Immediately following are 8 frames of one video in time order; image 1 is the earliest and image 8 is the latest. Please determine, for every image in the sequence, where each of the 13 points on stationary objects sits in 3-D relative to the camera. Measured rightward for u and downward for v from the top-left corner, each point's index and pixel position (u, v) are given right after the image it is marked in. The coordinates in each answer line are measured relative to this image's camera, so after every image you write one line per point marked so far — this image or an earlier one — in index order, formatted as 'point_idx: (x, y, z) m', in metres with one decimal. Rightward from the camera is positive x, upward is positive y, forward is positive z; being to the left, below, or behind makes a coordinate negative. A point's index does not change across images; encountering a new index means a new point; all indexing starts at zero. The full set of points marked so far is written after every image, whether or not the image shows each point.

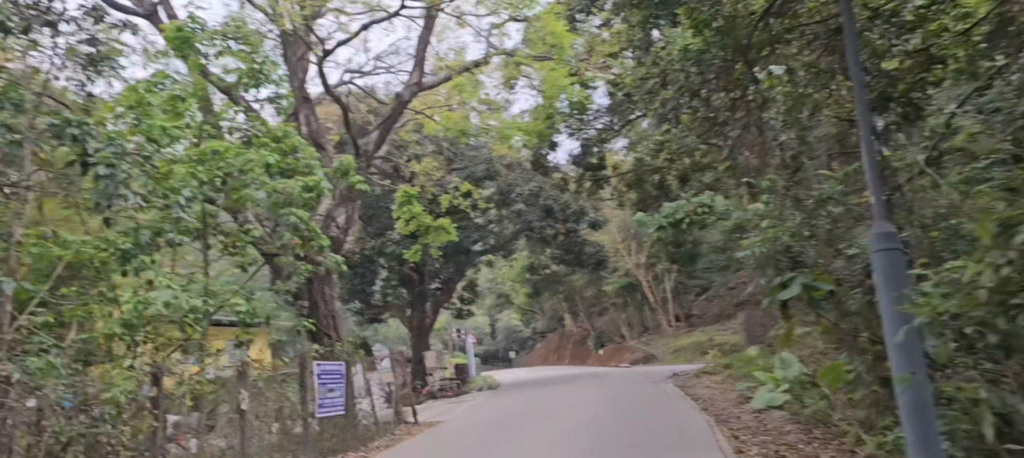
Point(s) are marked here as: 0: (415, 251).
0: (-2.5, -0.5, +17.9) m
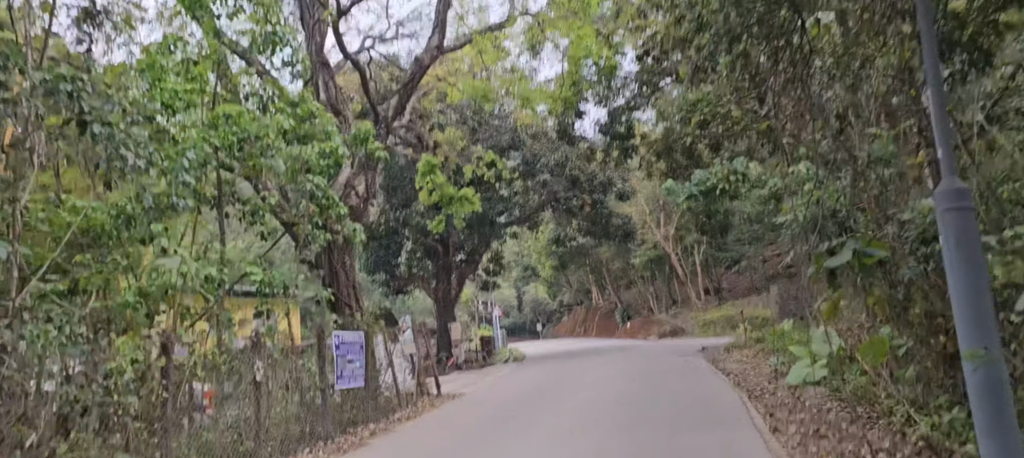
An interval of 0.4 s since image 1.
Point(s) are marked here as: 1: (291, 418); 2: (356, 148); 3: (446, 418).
0: (-1.9, +0.2, +17.6) m
1: (-2.5, -2.1, +7.9) m
2: (-2.4, +1.2, +10.9) m
3: (-1.0, -2.8, +10.5) m
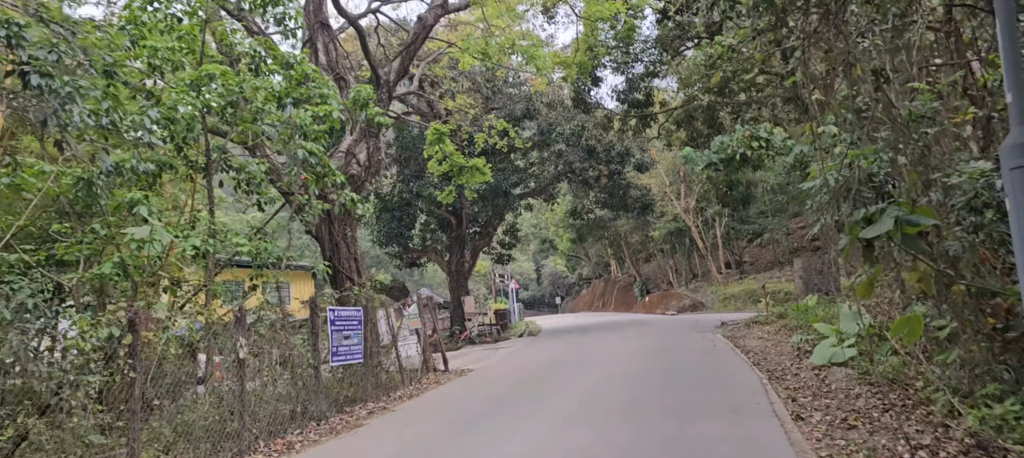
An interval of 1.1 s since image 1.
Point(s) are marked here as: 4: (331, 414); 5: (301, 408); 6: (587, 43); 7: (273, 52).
0: (-1.5, +0.9, +17.1) m
1: (-2.5, -1.8, +7.5) m
2: (-2.3, +1.7, +10.3) m
3: (-0.9, -2.4, +10.0) m
4: (-2.1, -2.2, +8.3) m
5: (-2.3, -2.0, +7.8) m
6: (+1.8, +4.4, +16.9) m
7: (-3.1, +2.3, +9.3) m
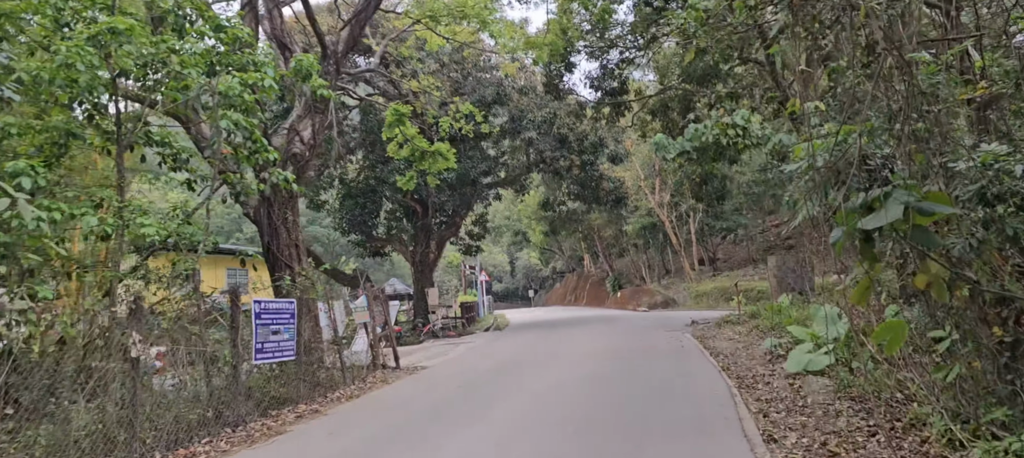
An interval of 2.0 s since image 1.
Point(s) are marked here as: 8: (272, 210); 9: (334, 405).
0: (-2.3, +1.2, +16.2) m
1: (-3.0, -1.6, +6.6) m
2: (-2.8, +1.9, +9.4) m
3: (-1.5, -2.2, +9.2) m
4: (-2.7, -2.0, +7.5) m
5: (-2.9, -1.8, +7.0) m
6: (+1.1, +4.6, +16.1) m
7: (-3.6, +2.5, +8.3) m
8: (-3.3, +0.3, +9.9) m
9: (-2.2, -2.1, +8.7) m
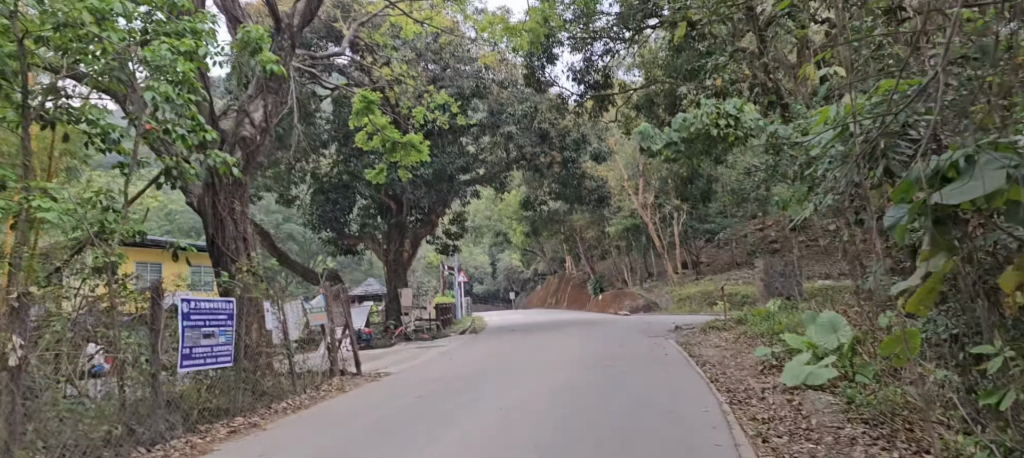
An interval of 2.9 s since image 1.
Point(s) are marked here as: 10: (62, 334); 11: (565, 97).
0: (-2.8, +1.2, +15.3) m
1: (-3.3, -1.5, +5.7) m
2: (-3.2, +2.0, +8.5) m
3: (-1.9, -2.1, +8.3) m
4: (-3.1, -1.9, +6.5) m
5: (-3.2, -1.7, +6.0) m
6: (+0.6, +4.6, +15.3) m
7: (-3.9, +2.7, +7.4) m
8: (-3.7, +0.4, +9.0) m
9: (-2.5, -2.0, +7.7) m
10: (-3.4, -0.8, +5.5) m
11: (+1.3, +3.3, +17.7) m
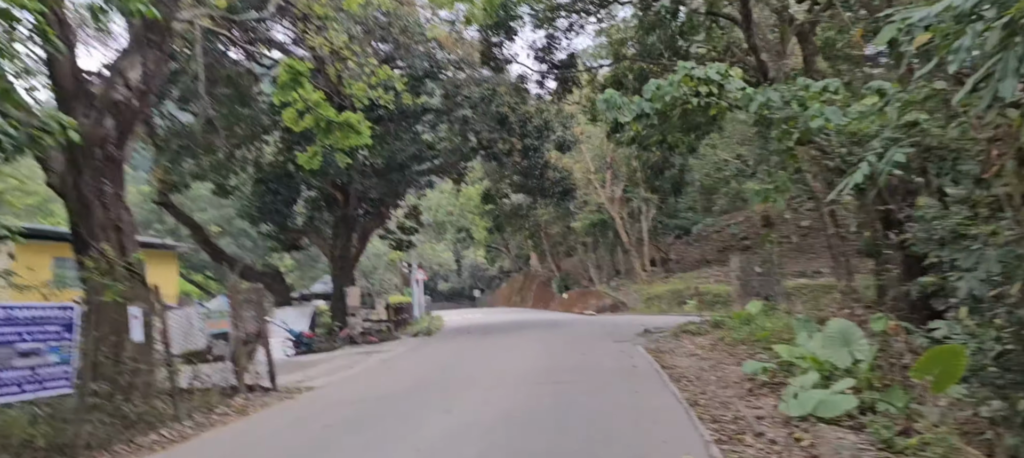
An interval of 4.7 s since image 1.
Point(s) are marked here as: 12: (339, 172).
0: (-3.8, +1.4, +13.5) m
1: (-3.8, -1.4, +3.9) m
2: (-3.8, +2.1, +6.7) m
3: (-2.5, -2.0, +6.6) m
4: (-3.6, -1.8, +4.8) m
5: (-3.8, -1.5, +4.3) m
6: (-0.3, +4.8, +13.6) m
7: (-4.5, +2.8, +5.6) m
8: (-4.4, +0.5, +7.2) m
9: (-3.1, -1.9, +6.0) m
10: (-3.9, -0.7, +3.7) m
11: (+0.3, +3.4, +16.1) m
12: (-4.6, +1.5, +18.8) m
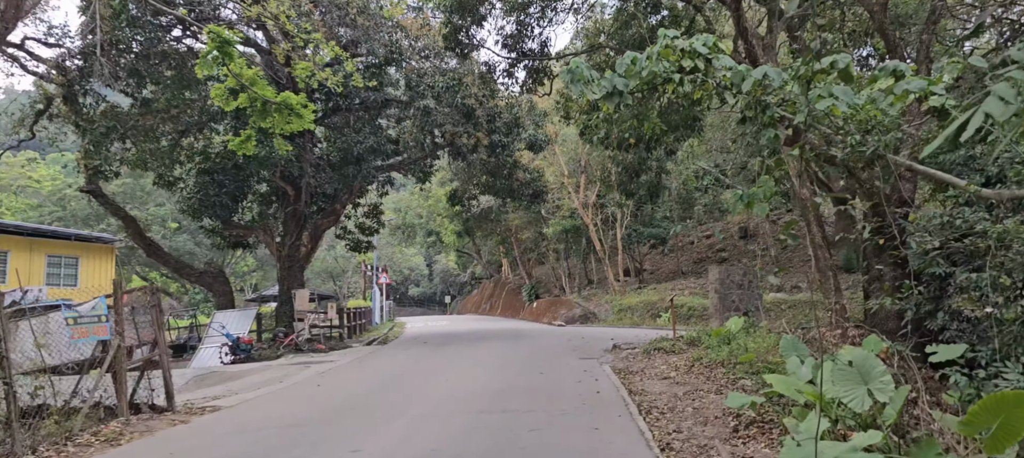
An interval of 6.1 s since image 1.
0: (-4.4, +1.5, +12.1) m
1: (-4.3, -1.2, +2.4) m
2: (-4.2, +2.3, +5.2) m
3: (-3.1, -1.8, +5.1) m
4: (-4.1, -1.6, +3.3) m
5: (-4.2, -1.4, +2.8) m
6: (-0.9, +4.8, +12.3) m
7: (-4.9, +3.0, +4.1) m
8: (-4.9, +0.7, +5.7) m
9: (-3.7, -1.8, +4.5) m
10: (-4.3, -0.5, +2.3) m
11: (-0.4, +3.4, +14.8) m
12: (-5.4, +1.6, +17.3) m
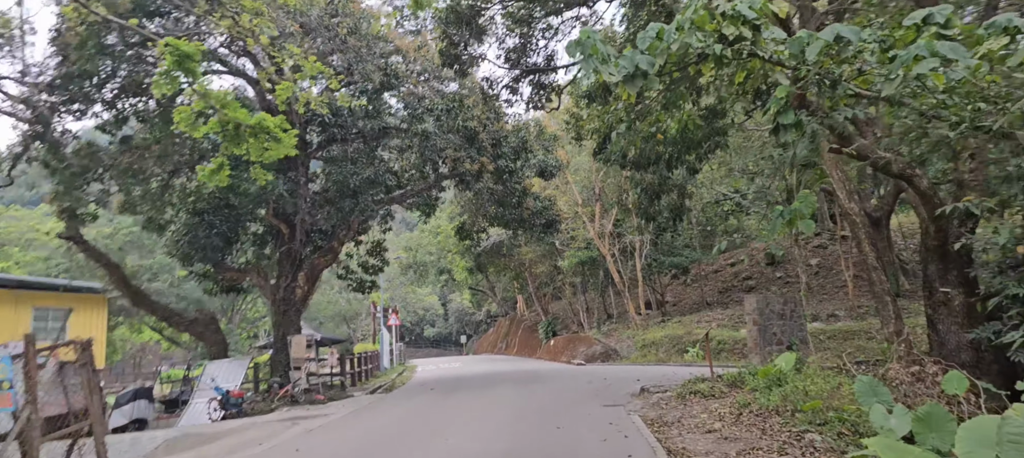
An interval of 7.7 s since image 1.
0: (-4.4, +0.9, +10.8) m
1: (-4.3, -1.3, +1.0) m
2: (-4.3, +2.0, +4.0) m
3: (-3.1, -2.0, +3.7) m
4: (-4.1, -1.7, +1.8) m
5: (-4.2, -1.5, +1.3) m
6: (-0.9, +4.3, +11.1) m
7: (-5.0, +2.8, +2.9) m
8: (-4.9, +0.4, +4.4) m
9: (-3.6, -2.0, +3.1) m
10: (-4.4, -0.6, +0.9) m
11: (-0.3, +2.8, +13.5) m
12: (-5.2, +0.7, +16.1) m
